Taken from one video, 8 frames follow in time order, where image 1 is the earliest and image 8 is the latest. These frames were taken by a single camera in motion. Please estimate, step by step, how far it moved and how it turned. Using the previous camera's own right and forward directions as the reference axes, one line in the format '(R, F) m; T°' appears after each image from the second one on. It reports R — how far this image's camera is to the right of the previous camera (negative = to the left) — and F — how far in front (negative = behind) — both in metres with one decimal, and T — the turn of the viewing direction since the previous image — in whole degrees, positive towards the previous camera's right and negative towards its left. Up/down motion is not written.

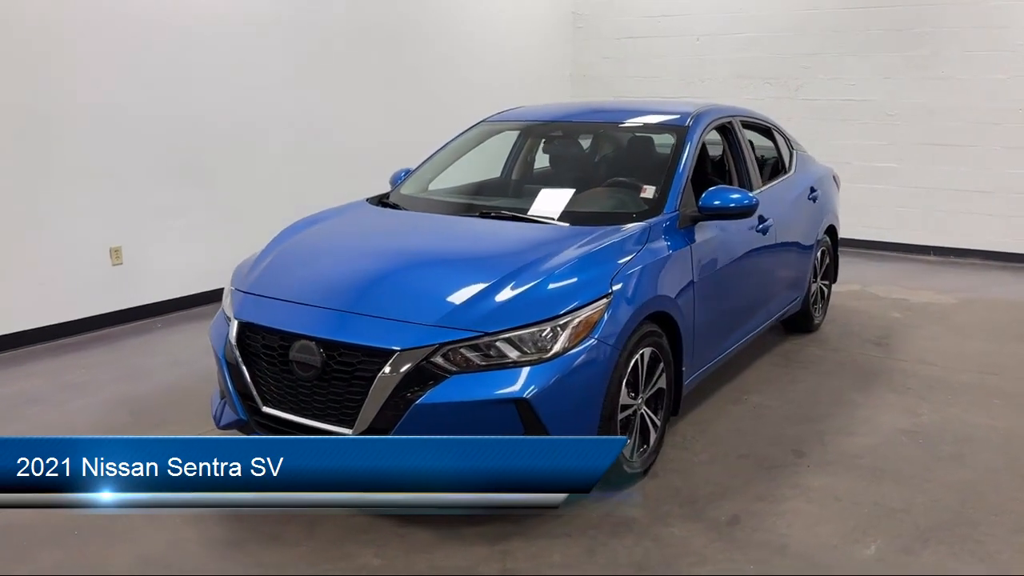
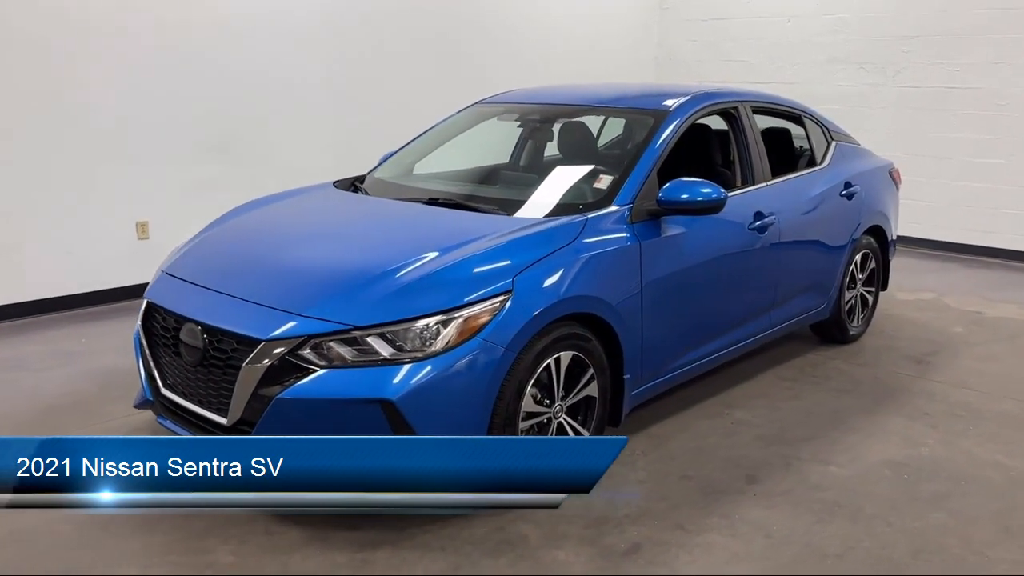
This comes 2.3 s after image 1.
(+0.7, +0.3) m; -9°
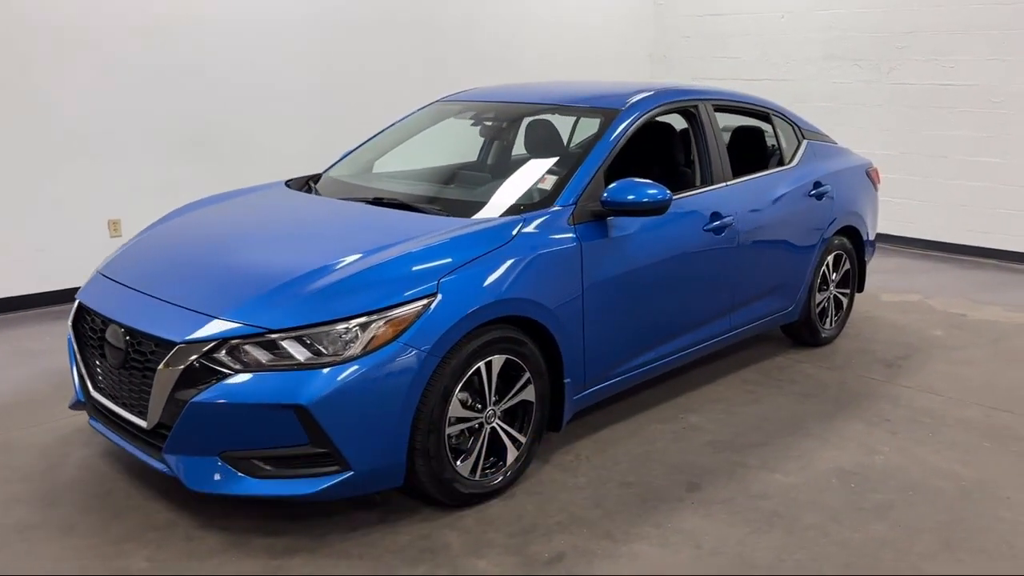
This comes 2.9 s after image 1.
(+0.3, +0.1) m; -1°
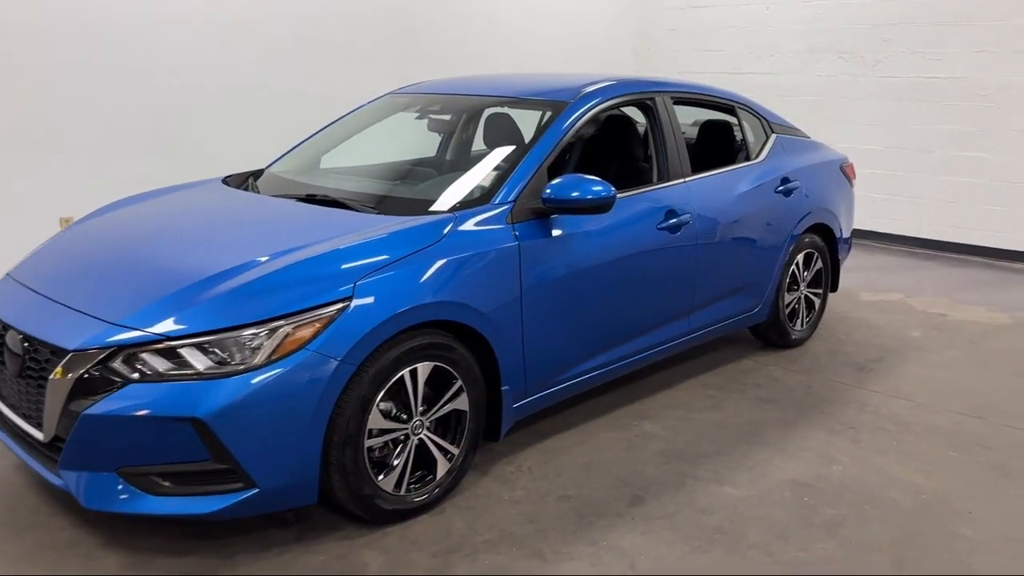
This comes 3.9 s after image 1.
(+0.2, +0.2) m; 0°
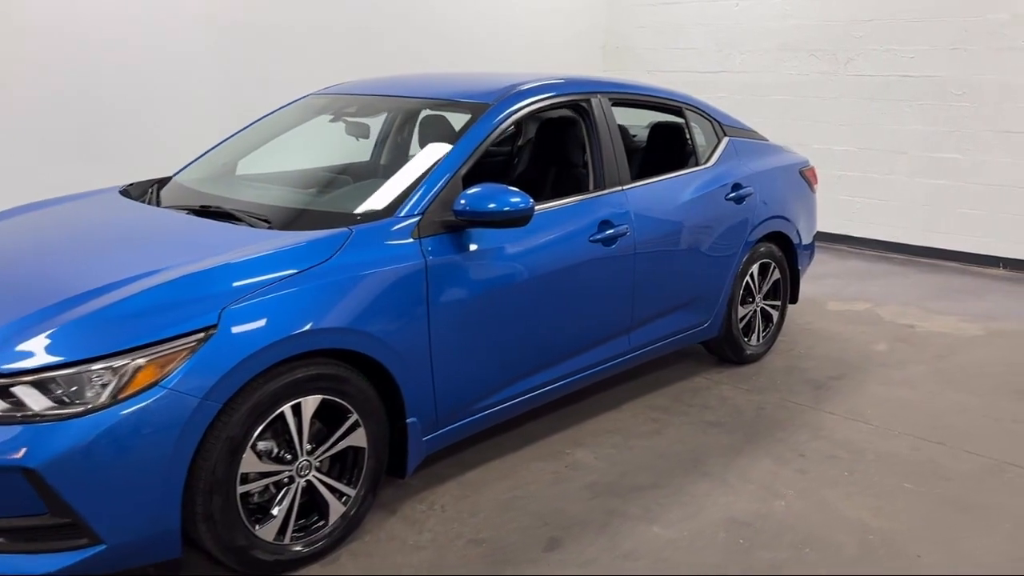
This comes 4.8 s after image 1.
(+0.3, +0.3) m; 0°
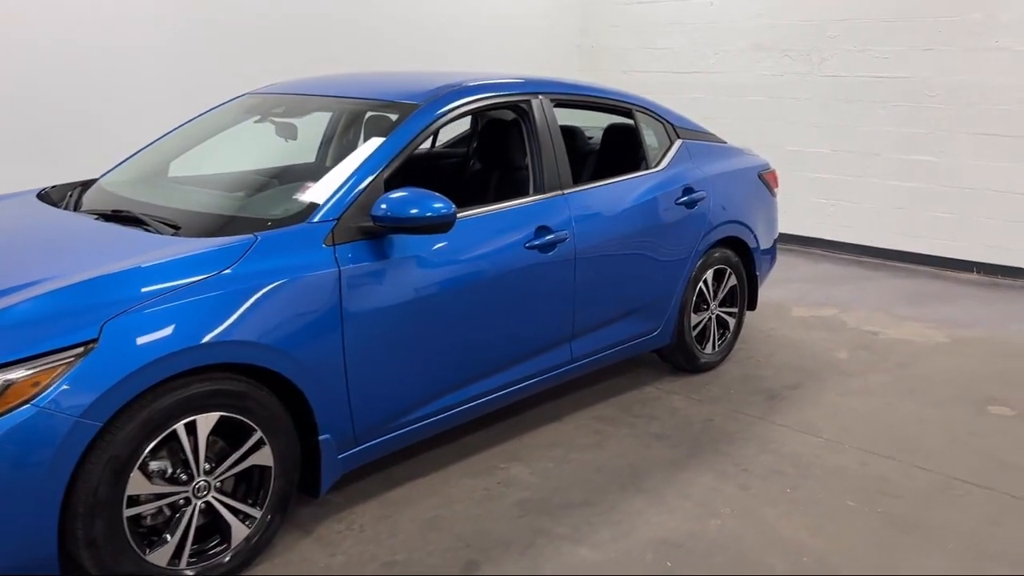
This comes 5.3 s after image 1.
(+0.2, +0.1) m; 0°
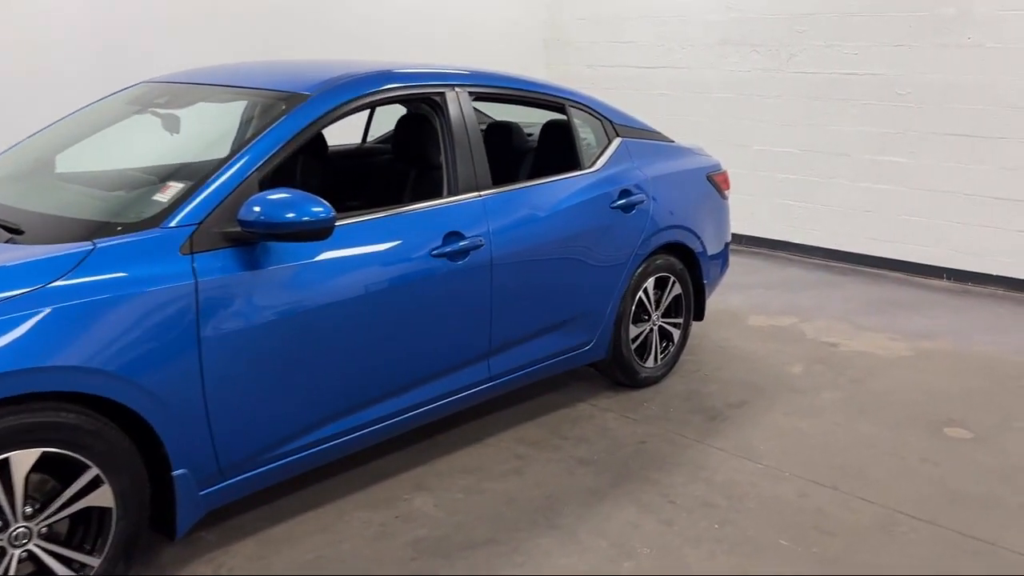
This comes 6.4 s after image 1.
(+0.3, +0.3) m; +1°
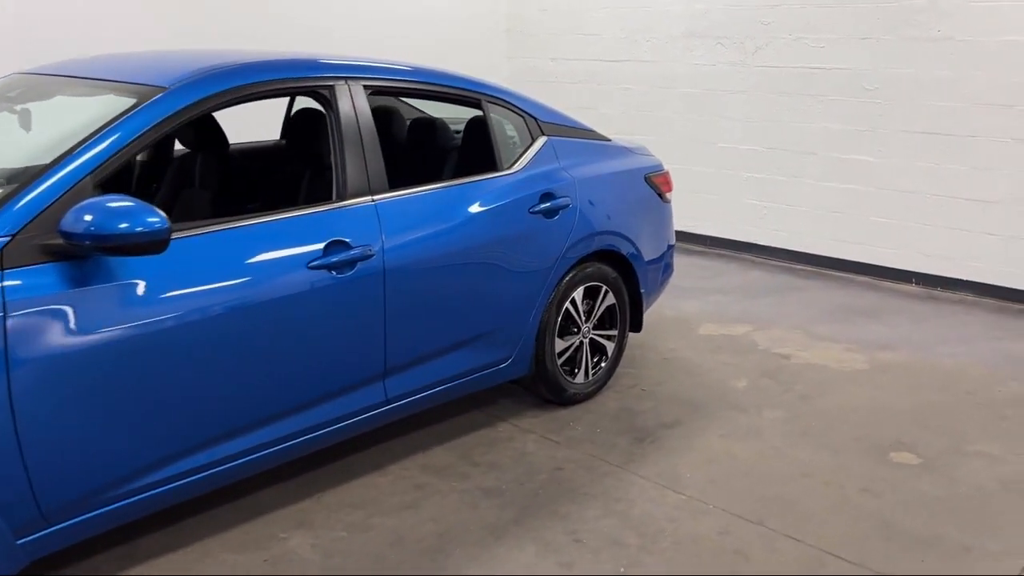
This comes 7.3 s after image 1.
(+0.3, +0.3) m; 0°
